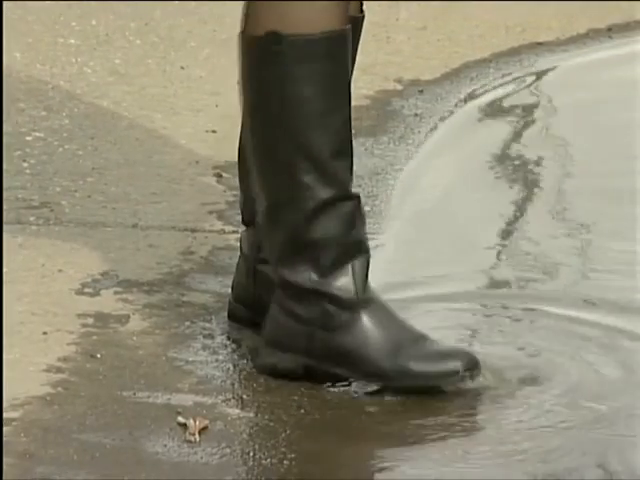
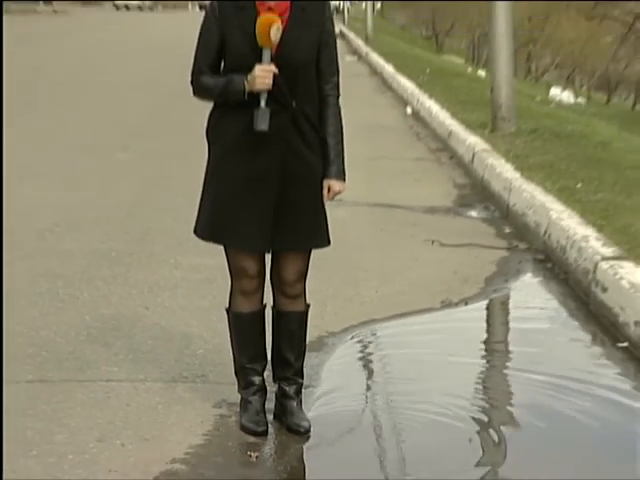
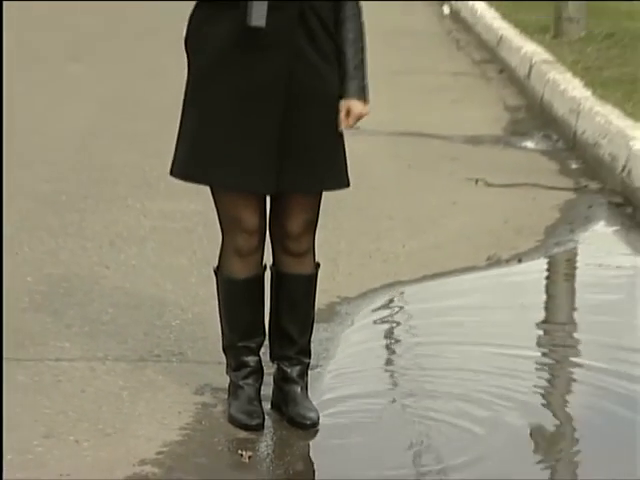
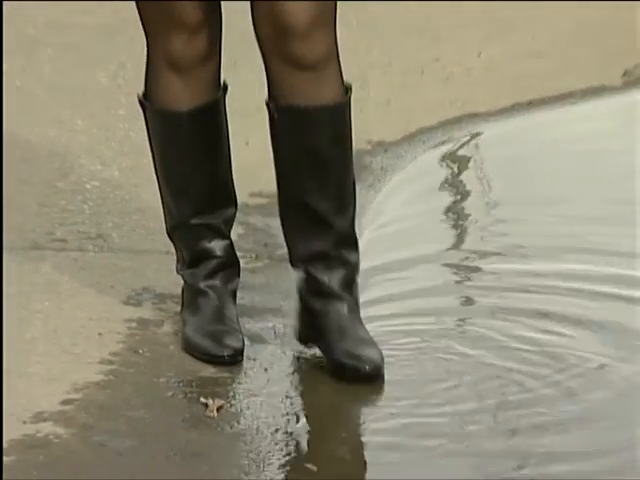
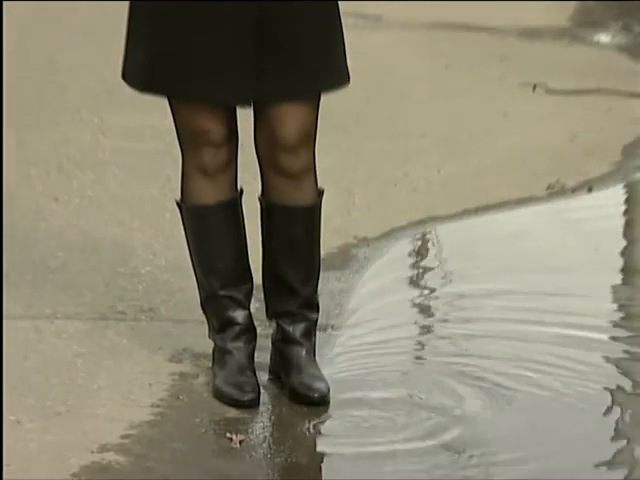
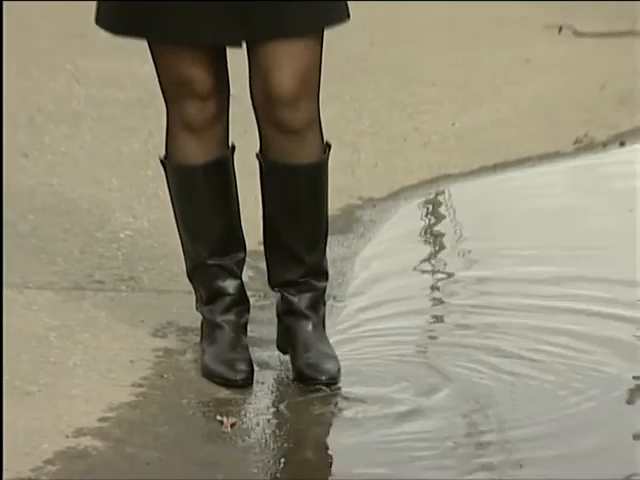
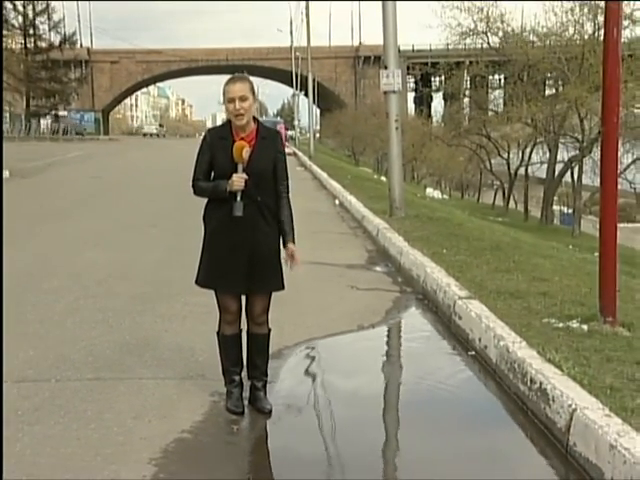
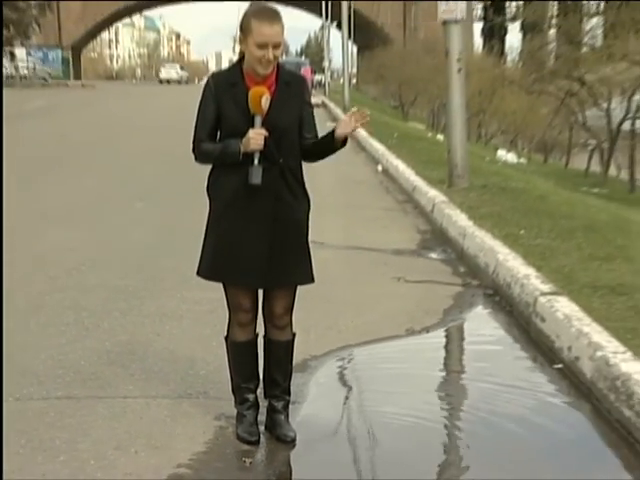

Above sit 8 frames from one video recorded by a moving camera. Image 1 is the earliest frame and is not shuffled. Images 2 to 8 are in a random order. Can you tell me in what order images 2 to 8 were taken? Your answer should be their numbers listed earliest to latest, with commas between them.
4, 6, 5, 3, 2, 8, 7
